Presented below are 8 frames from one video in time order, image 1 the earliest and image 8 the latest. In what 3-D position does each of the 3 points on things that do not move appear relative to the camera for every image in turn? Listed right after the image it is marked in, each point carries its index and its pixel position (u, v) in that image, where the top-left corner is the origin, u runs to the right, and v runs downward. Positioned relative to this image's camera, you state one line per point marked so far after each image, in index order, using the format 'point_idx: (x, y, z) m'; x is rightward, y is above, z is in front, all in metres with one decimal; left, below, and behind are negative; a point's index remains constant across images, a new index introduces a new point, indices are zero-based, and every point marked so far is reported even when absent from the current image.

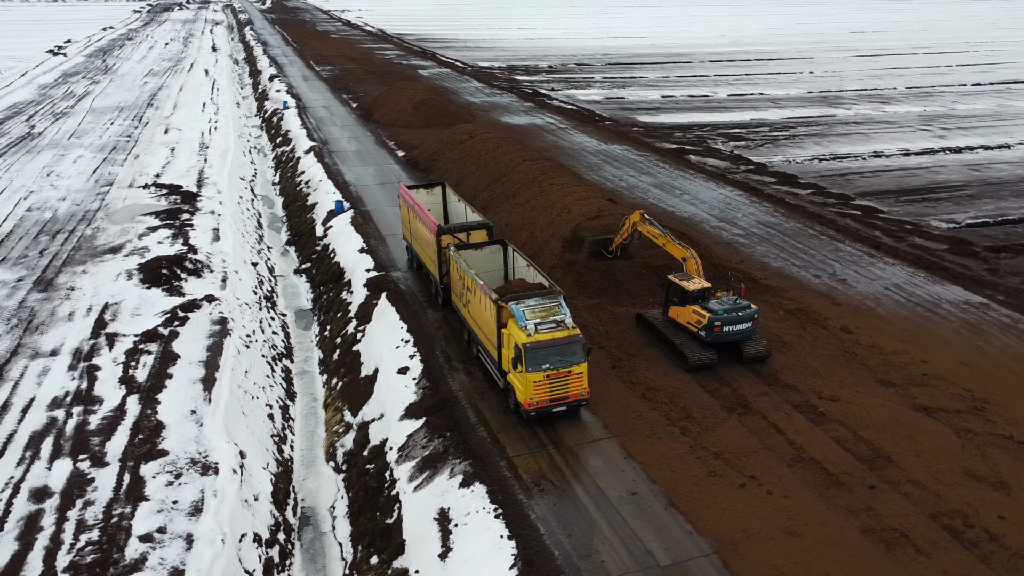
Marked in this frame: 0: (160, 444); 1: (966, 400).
0: (-6.7, -3.0, +15.2) m
1: (+9.7, -2.4, +17.0) m
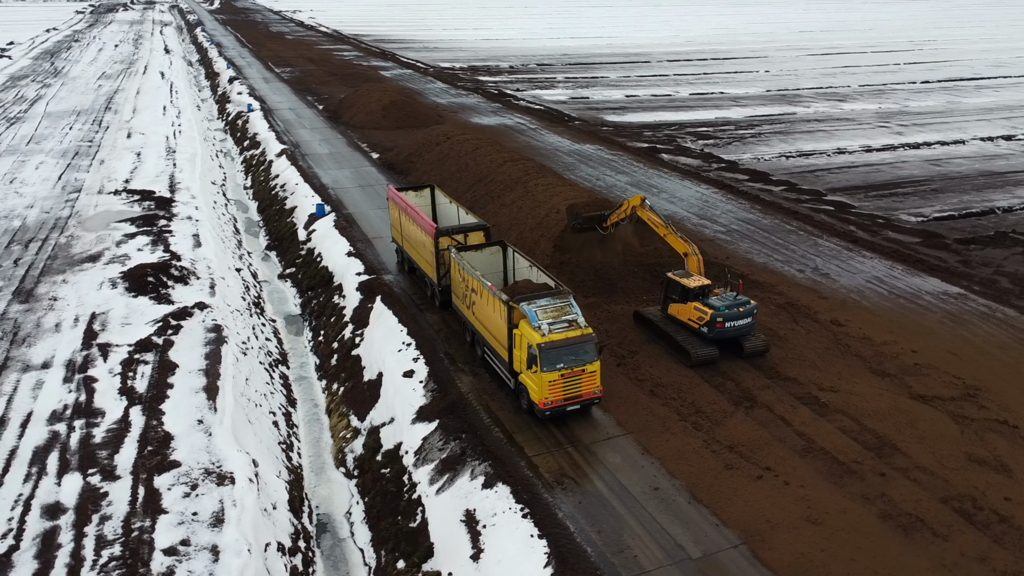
0: (-6.4, -3.1, +14.9) m
1: (+9.9, -2.2, +17.6) m
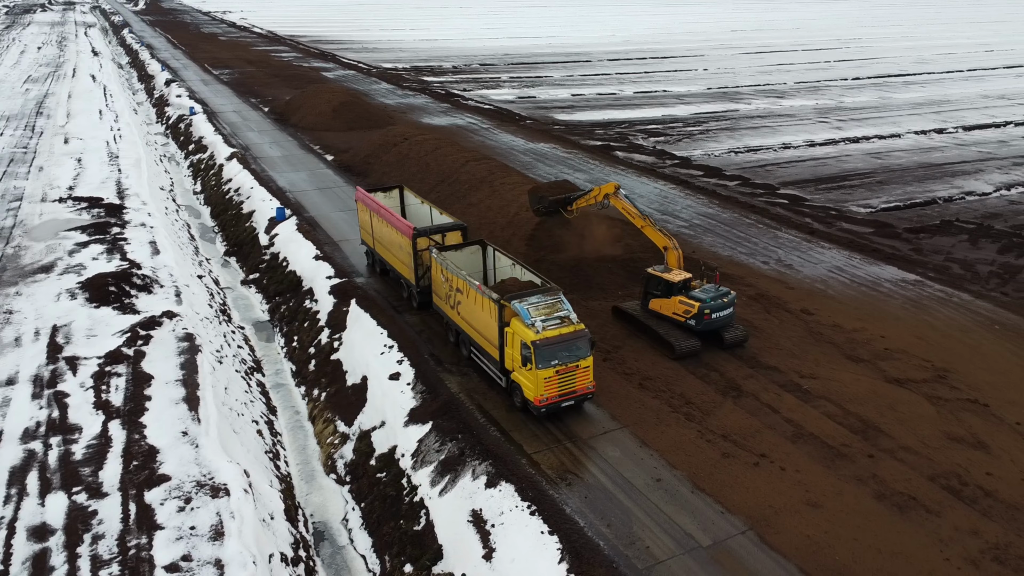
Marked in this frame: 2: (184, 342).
0: (-6.4, -3.3, +14.4) m
1: (+9.6, -1.9, +18.3) m
2: (-7.9, -1.3, +19.3) m
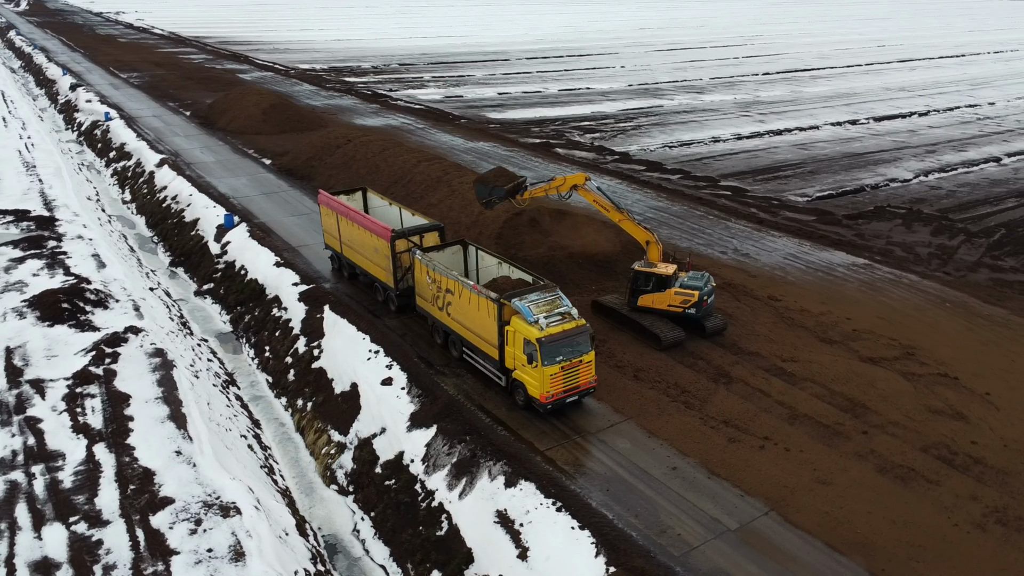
0: (-6.1, -3.5, +13.7) m
1: (+9.3, -1.4, +19.3) m
2: (-8.2, -1.6, +18.4) m
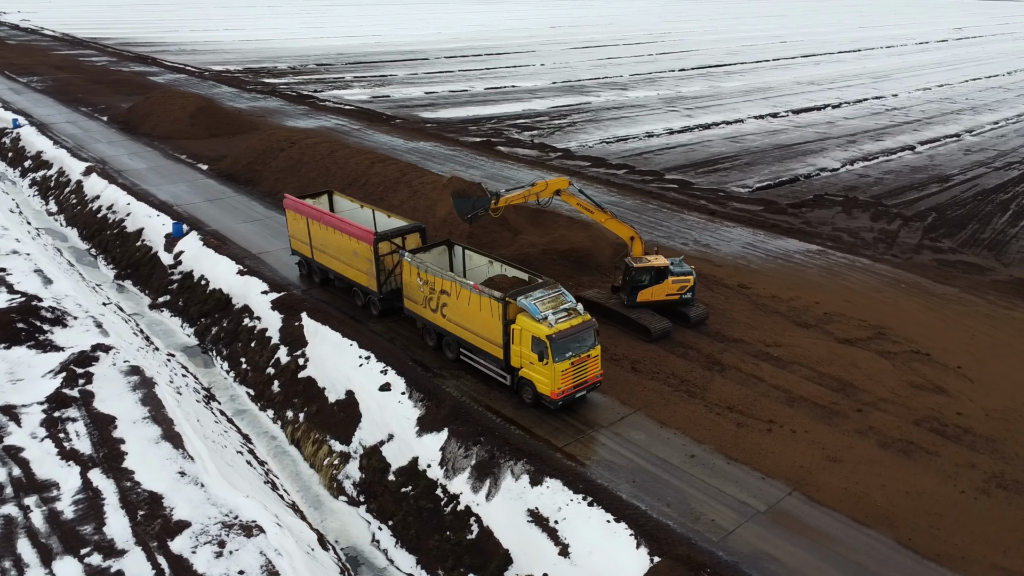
0: (-5.5, -3.7, +13.0) m
1: (+9.0, -1.0, +20.2) m
2: (-8.3, -1.9, +17.5) m
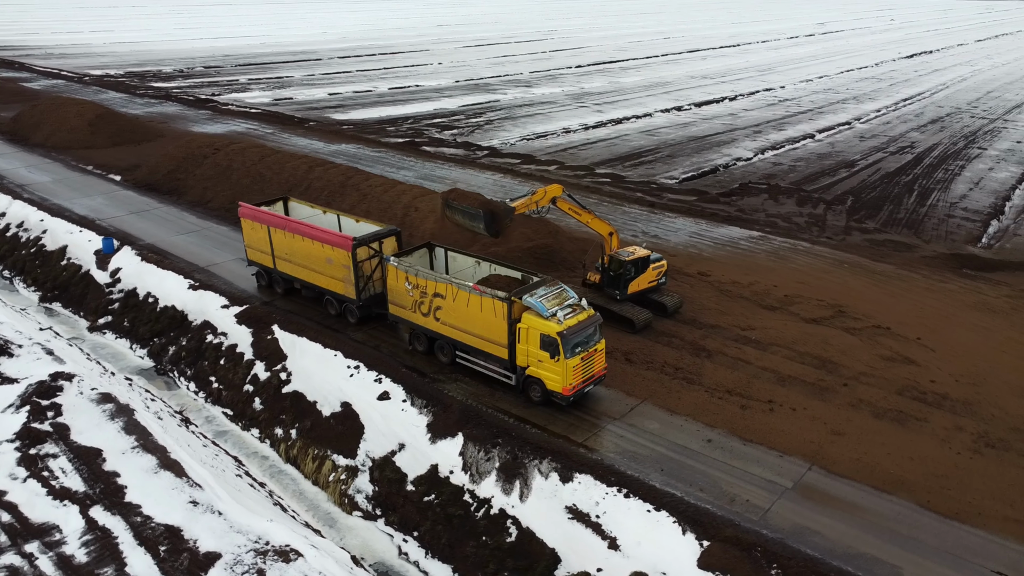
0: (-4.8, -4.0, +12.2) m
1: (+8.5, -0.5, +21.4) m
2: (-8.3, -2.4, +16.2) m
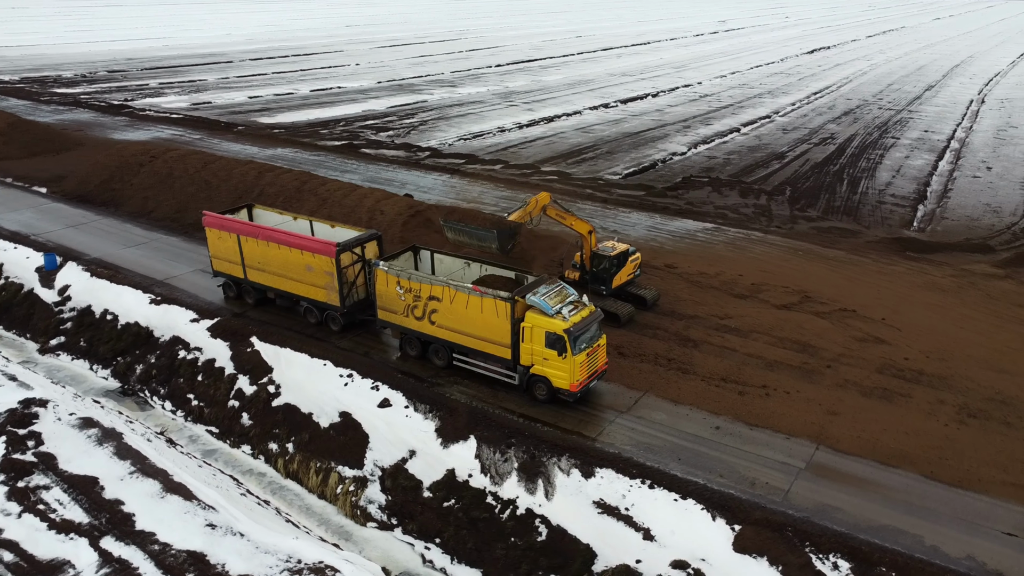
0: (-4.2, -4.2, +11.7) m
1: (+7.9, -0.2, +22.2) m
2: (-8.1, -2.7, +15.3) m
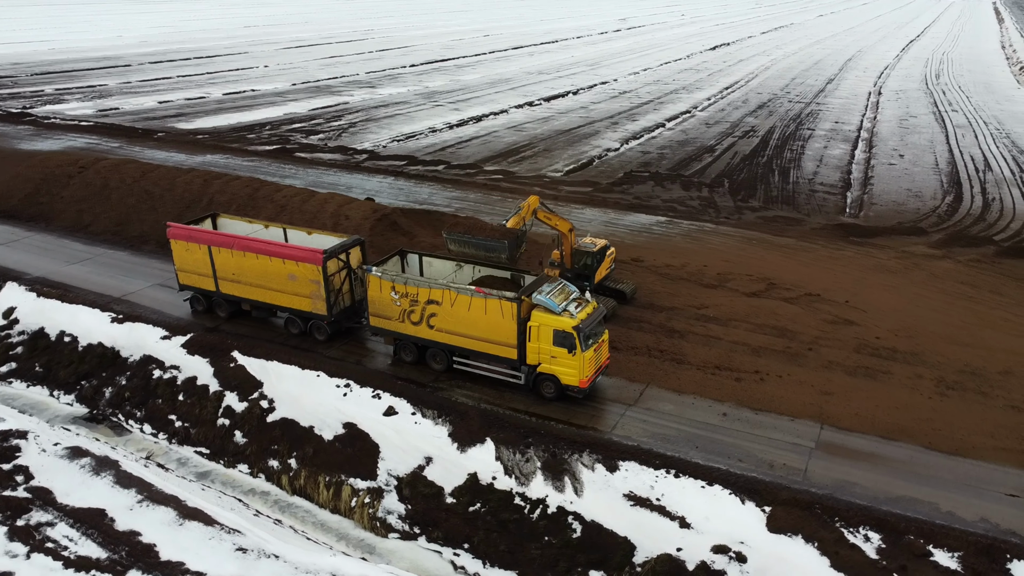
0: (-3.4, -4.3, +11.2) m
1: (+7.1, +0.2, +23.1) m
2: (-7.8, -3.1, +14.4) m
